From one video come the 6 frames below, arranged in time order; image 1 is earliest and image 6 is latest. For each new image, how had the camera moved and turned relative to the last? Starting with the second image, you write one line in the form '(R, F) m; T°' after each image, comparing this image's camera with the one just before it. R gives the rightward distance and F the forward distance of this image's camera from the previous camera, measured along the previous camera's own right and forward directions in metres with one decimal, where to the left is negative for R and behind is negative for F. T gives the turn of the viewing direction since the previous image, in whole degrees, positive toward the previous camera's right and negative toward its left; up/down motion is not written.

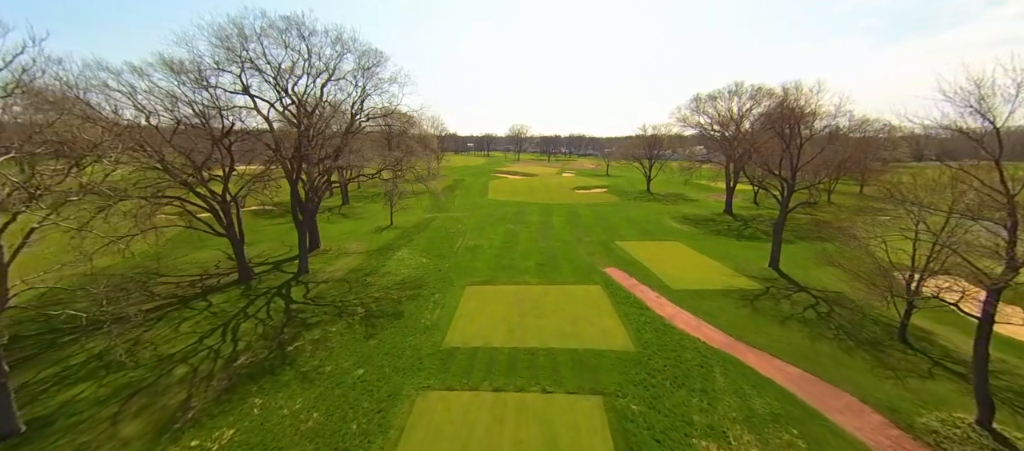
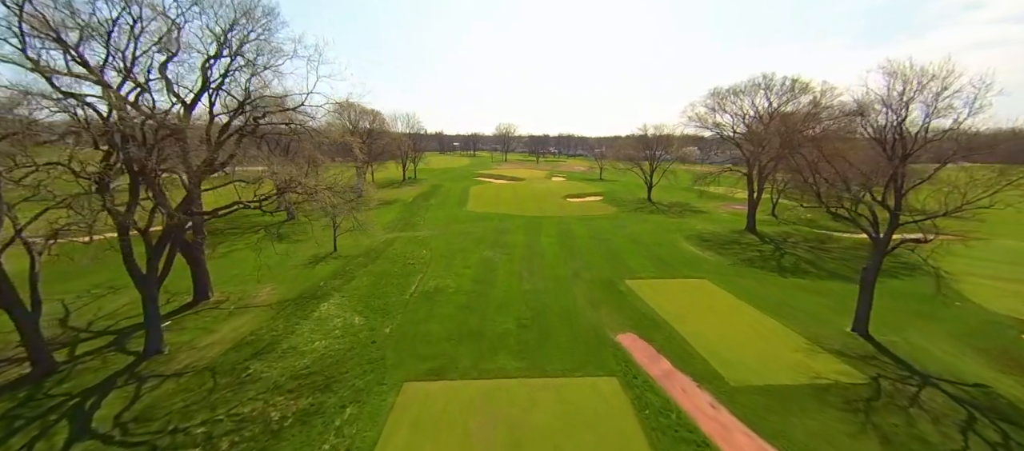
(+0.8, +7.0) m; +2°
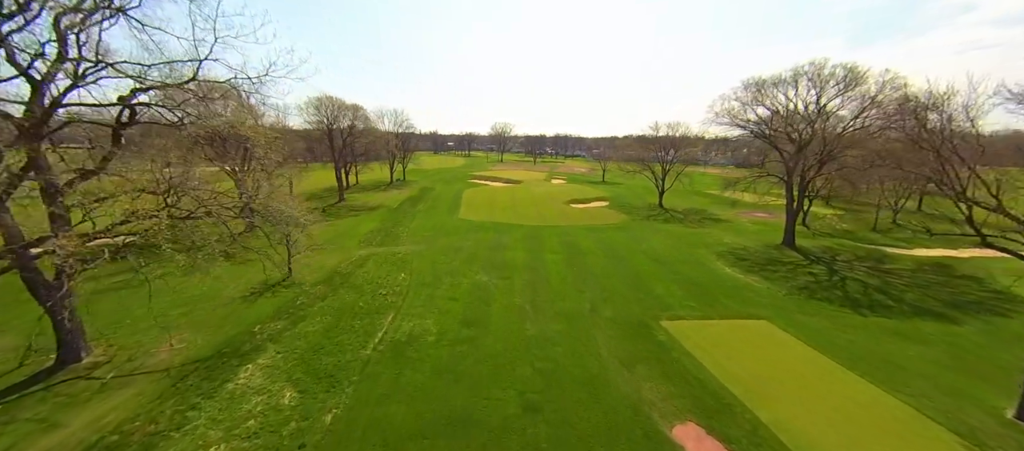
(-0.2, +5.0) m; +1°
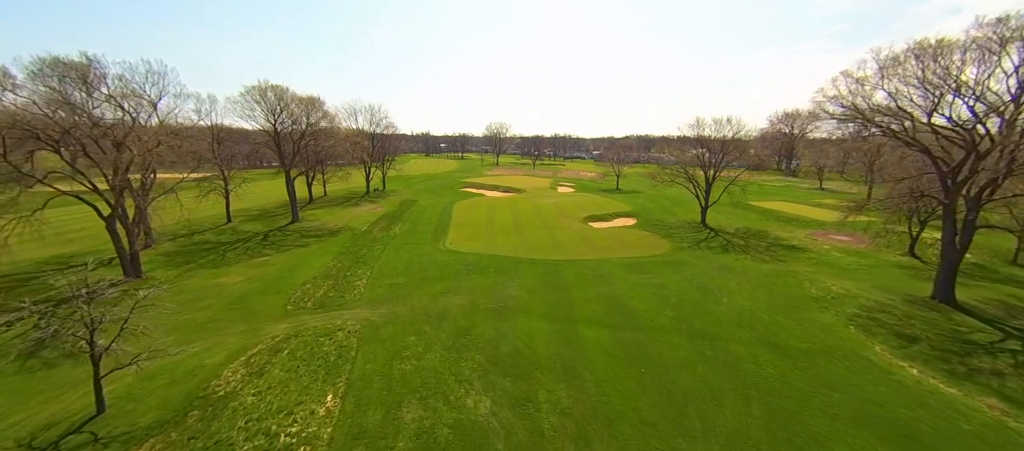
(-0.8, +10.0) m; +1°
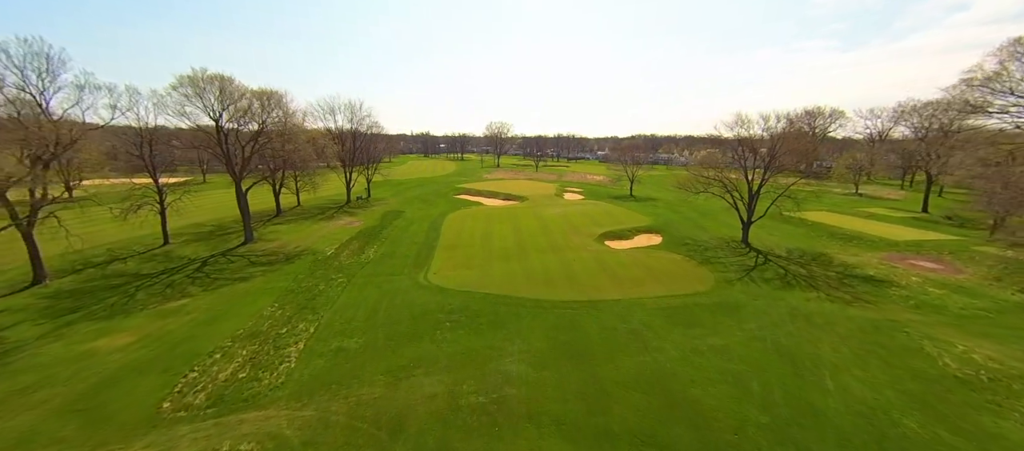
(+0.1, +6.4) m; 0°
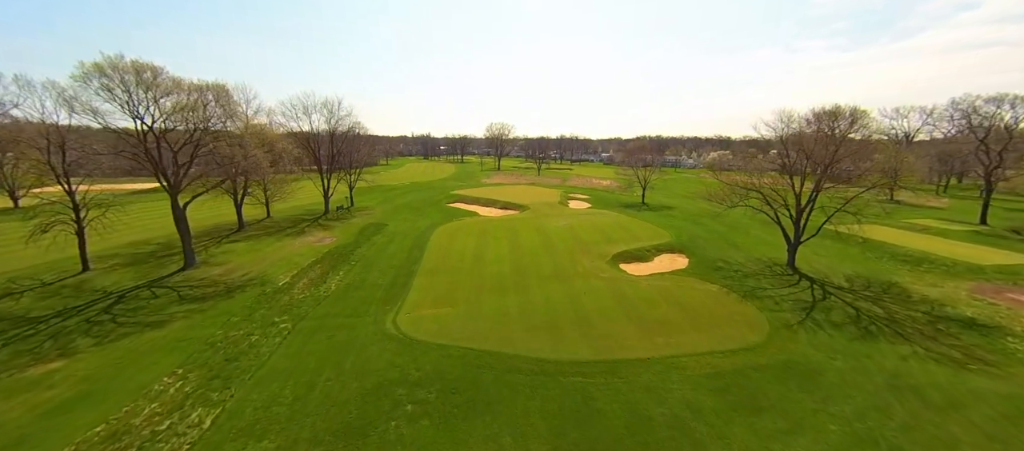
(+0.4, +5.2) m; 0°
